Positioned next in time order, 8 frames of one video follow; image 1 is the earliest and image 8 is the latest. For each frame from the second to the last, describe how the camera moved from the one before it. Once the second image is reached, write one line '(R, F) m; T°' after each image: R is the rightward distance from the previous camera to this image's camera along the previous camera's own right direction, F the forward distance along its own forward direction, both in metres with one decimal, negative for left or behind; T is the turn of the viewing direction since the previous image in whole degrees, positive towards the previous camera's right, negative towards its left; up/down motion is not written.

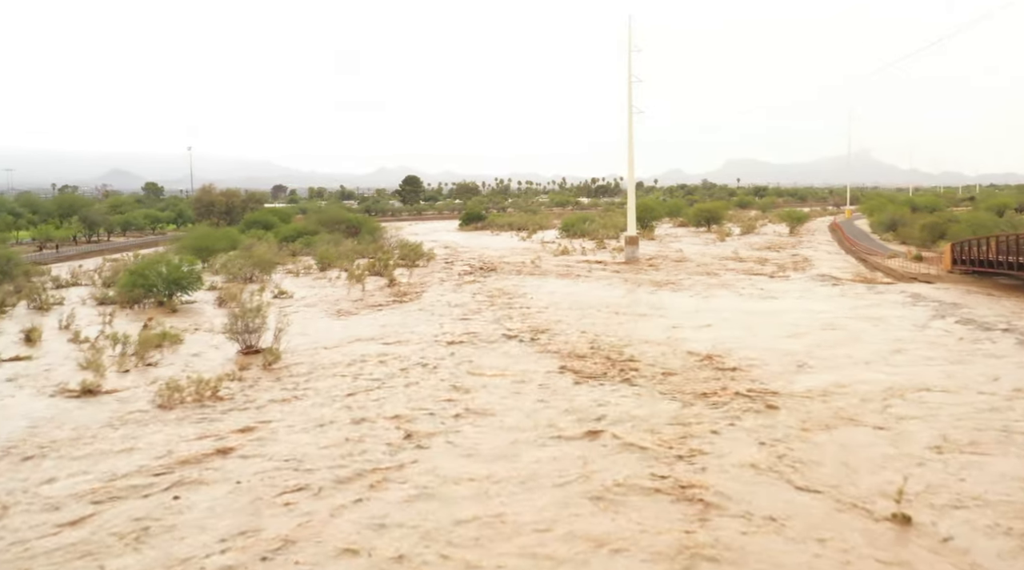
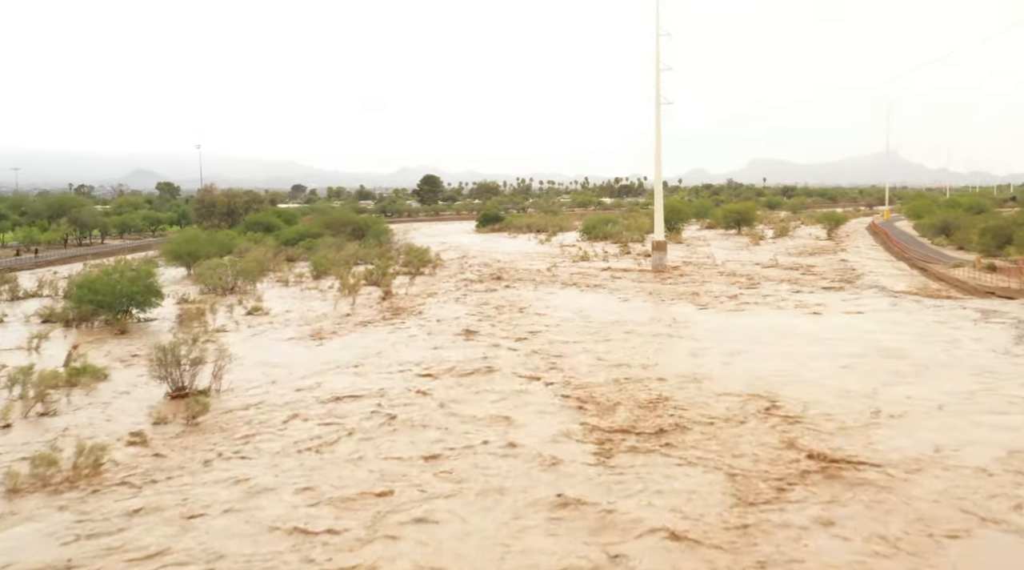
(+0.3, +2.8) m; -1°
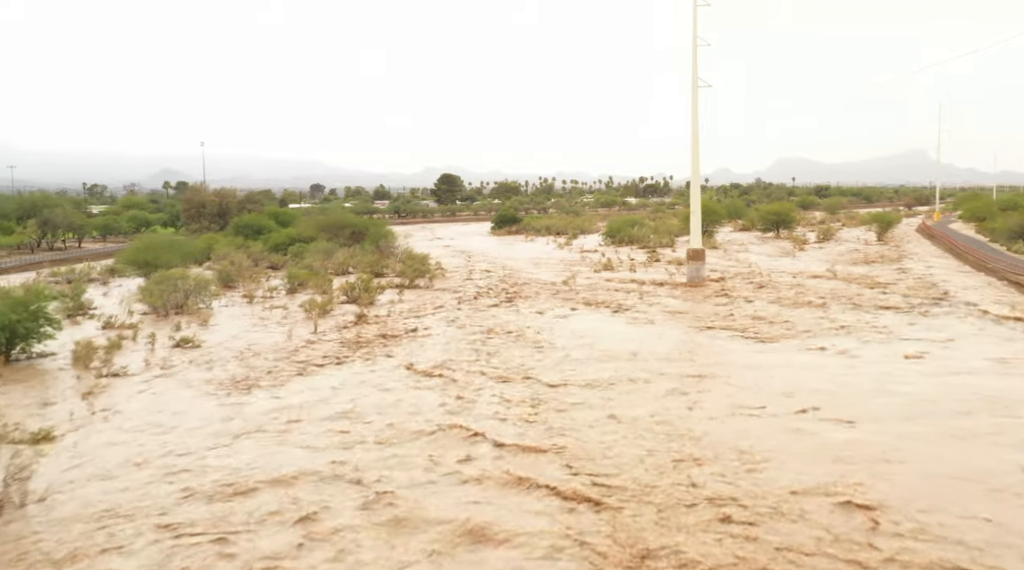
(+0.4, +4.0) m; -2°
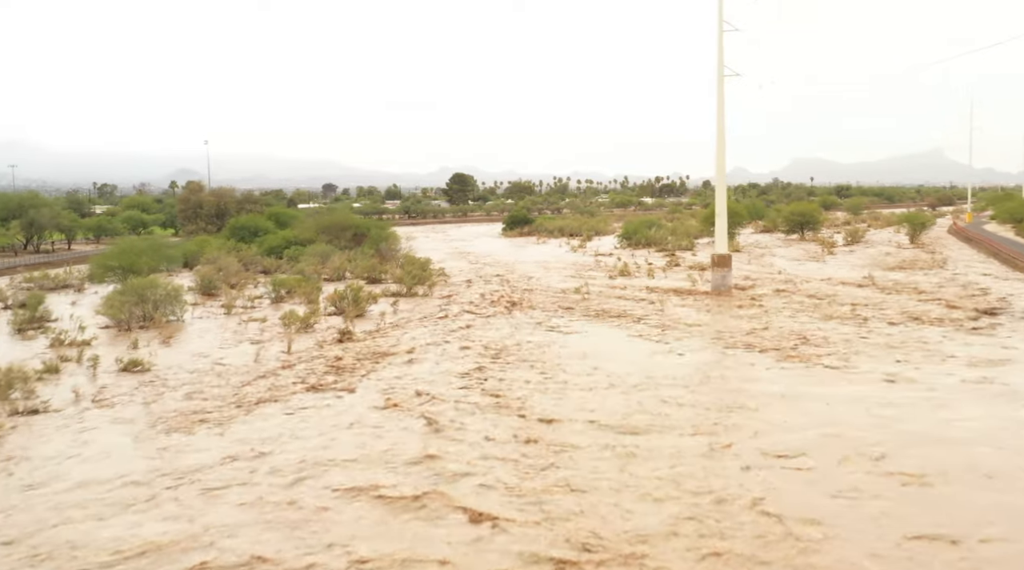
(+0.2, +2.0) m; -1°
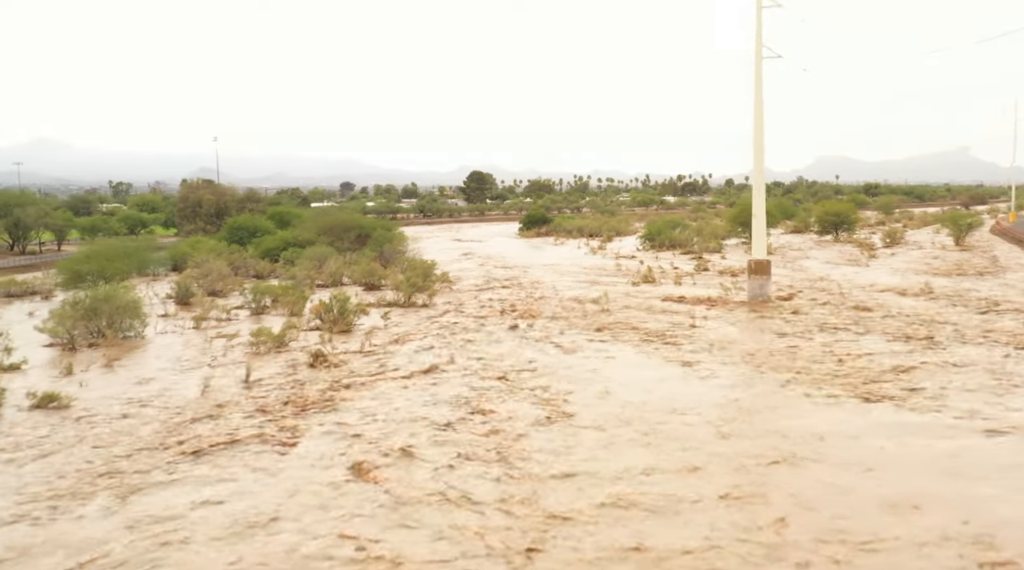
(+0.2, +2.3) m; -1°
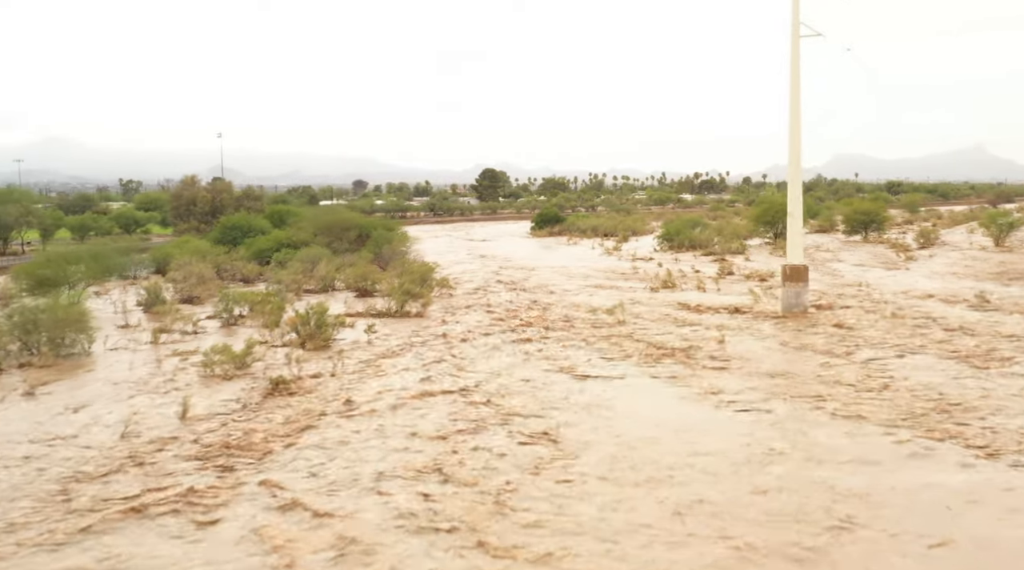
(+0.2, +2.0) m; -1°
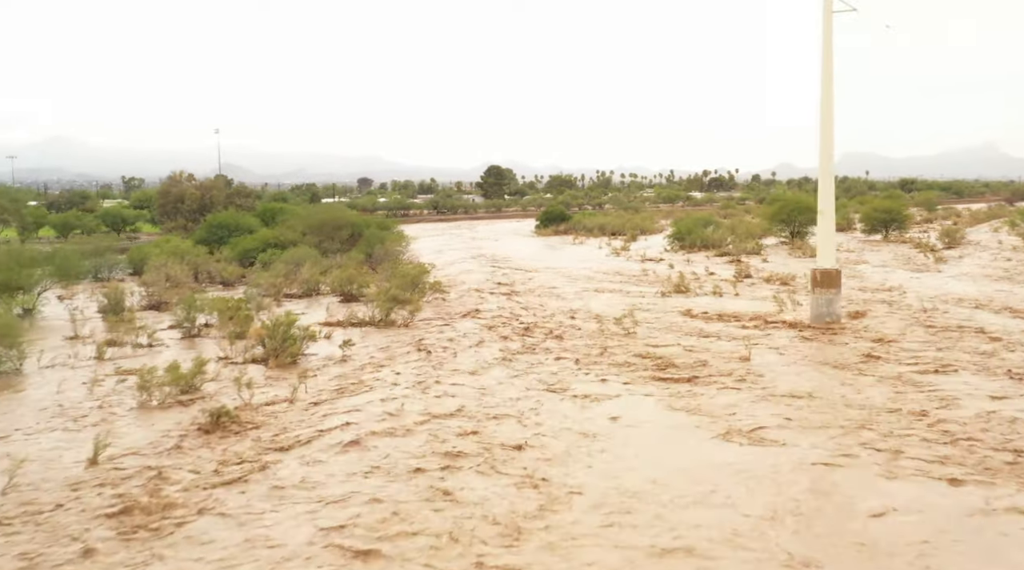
(+0.2, +1.7) m; 0°
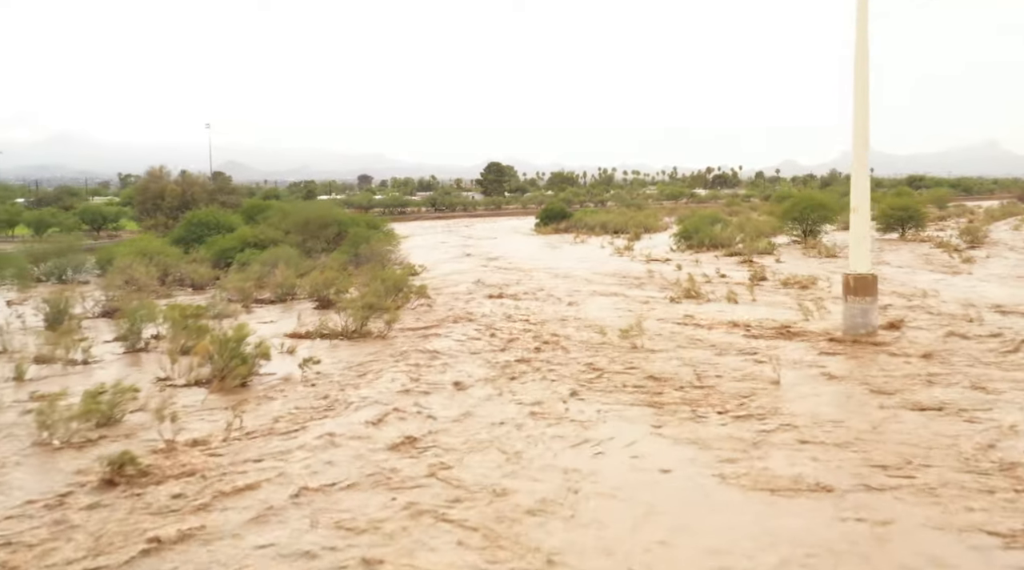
(+0.2, +1.7) m; 0°
